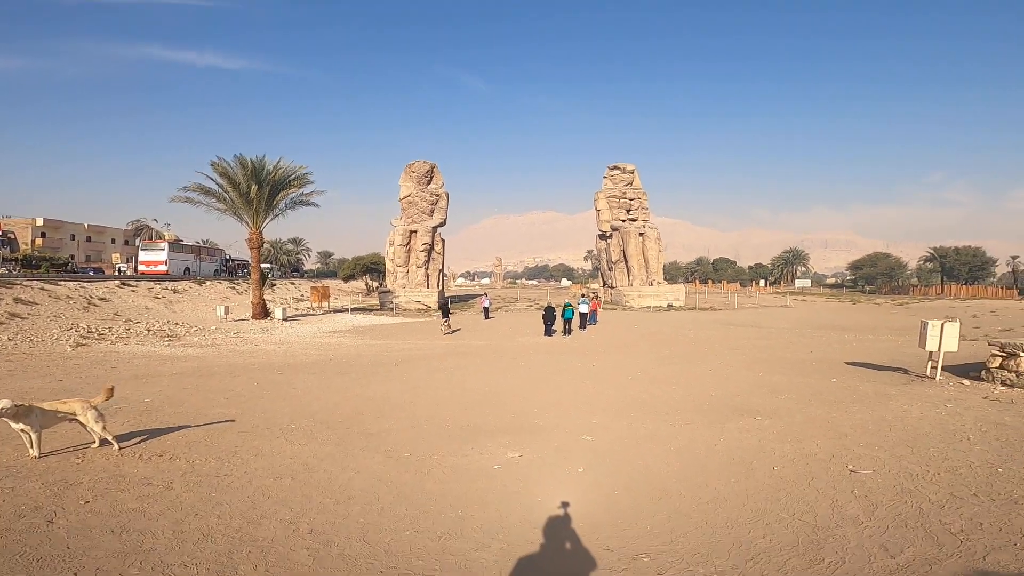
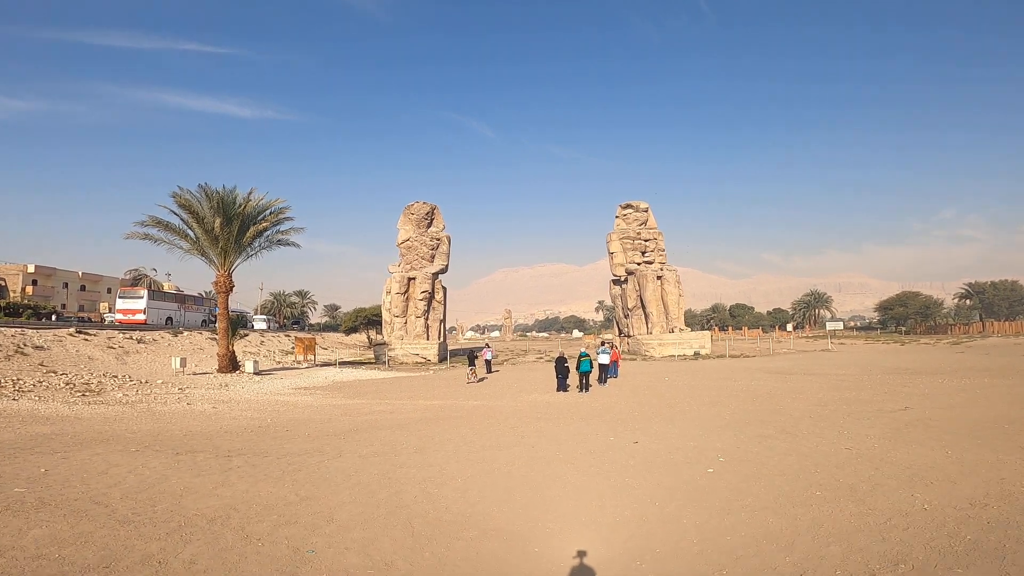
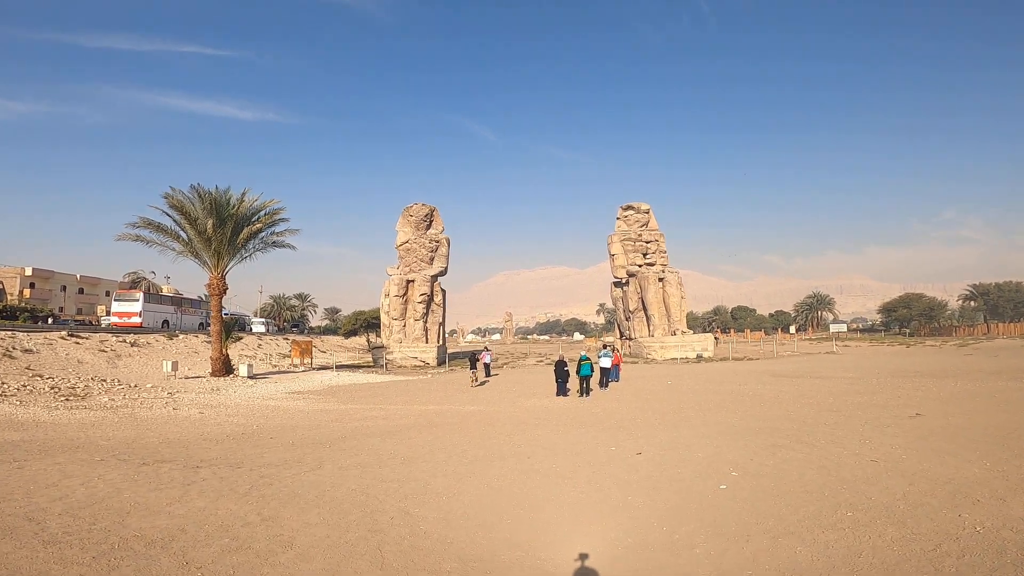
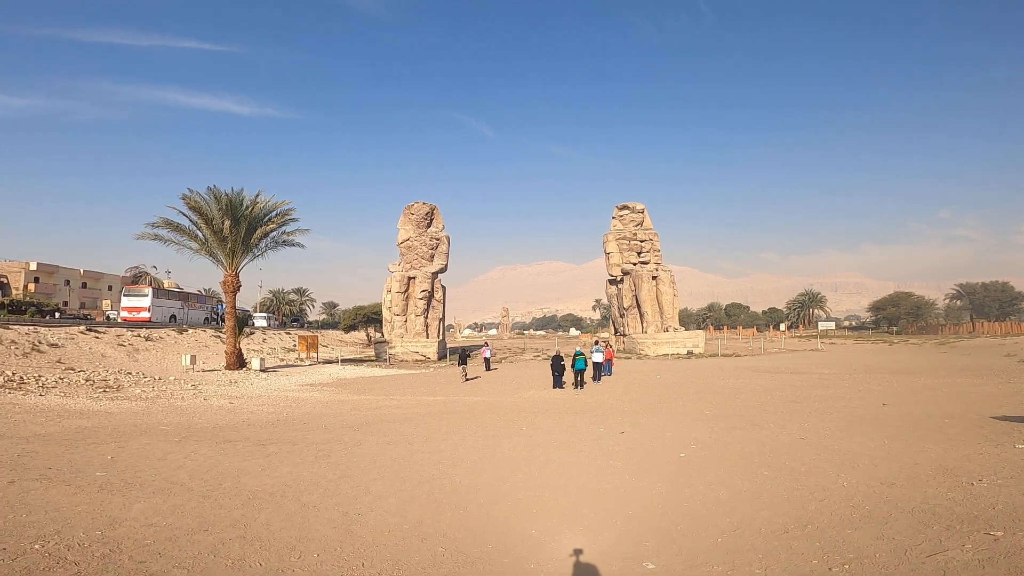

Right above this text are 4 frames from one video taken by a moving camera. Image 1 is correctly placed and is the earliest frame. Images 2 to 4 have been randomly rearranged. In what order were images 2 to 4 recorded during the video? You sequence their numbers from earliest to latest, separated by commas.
4, 2, 3
